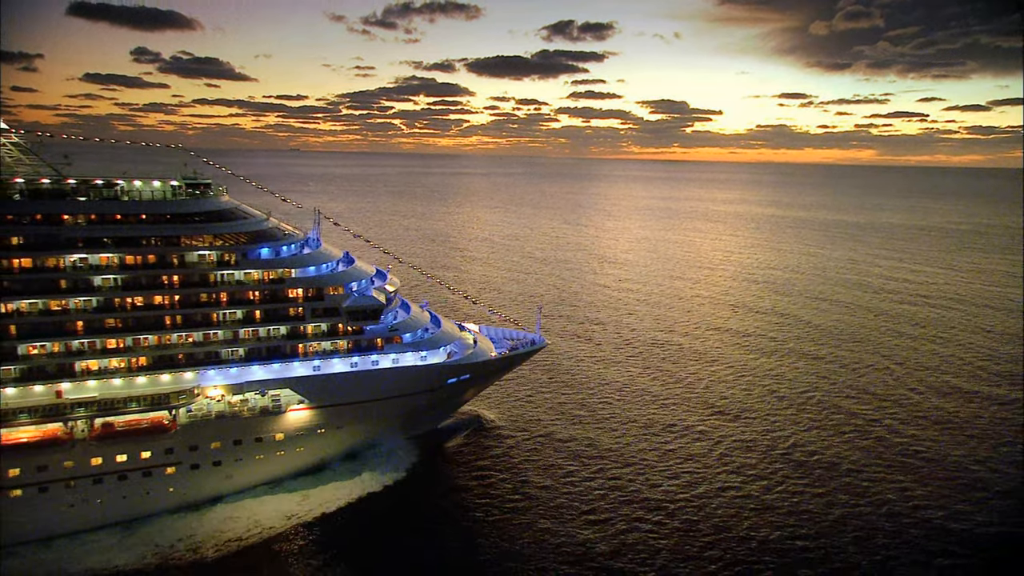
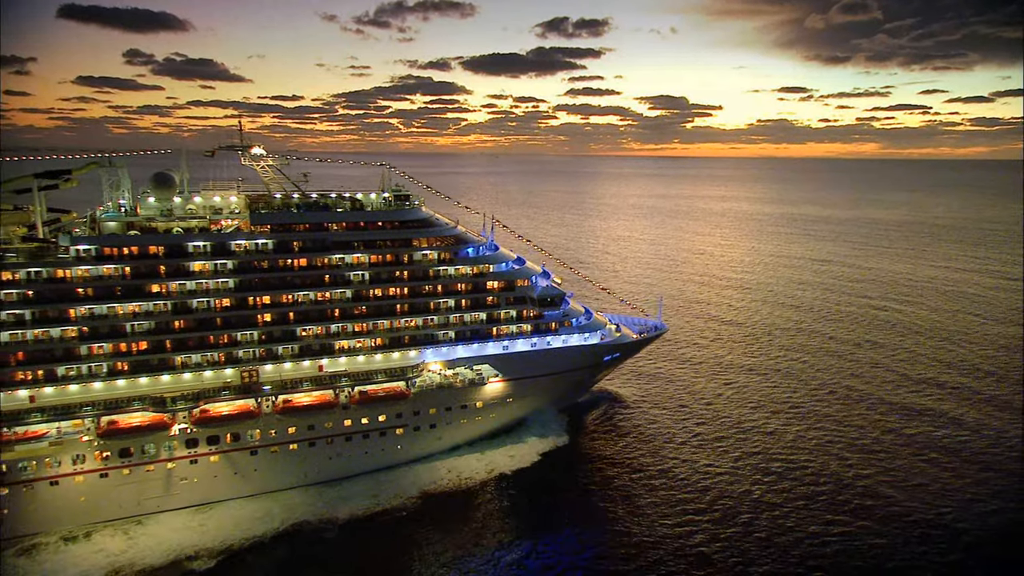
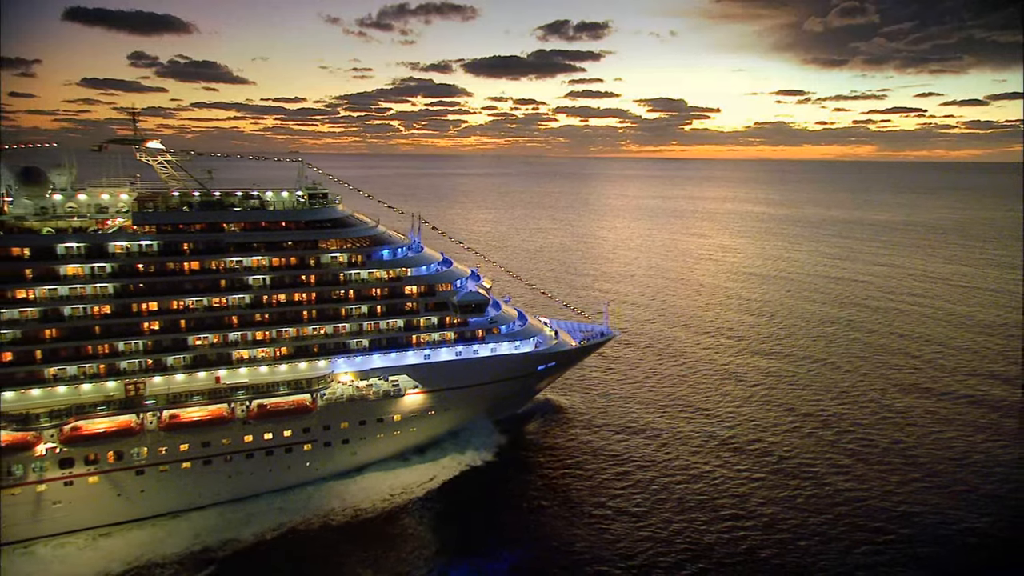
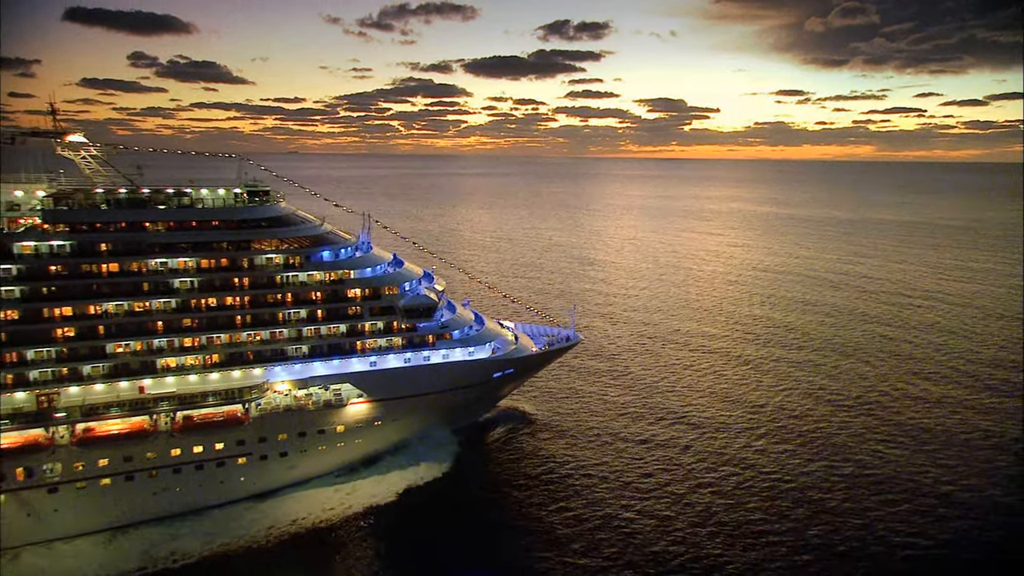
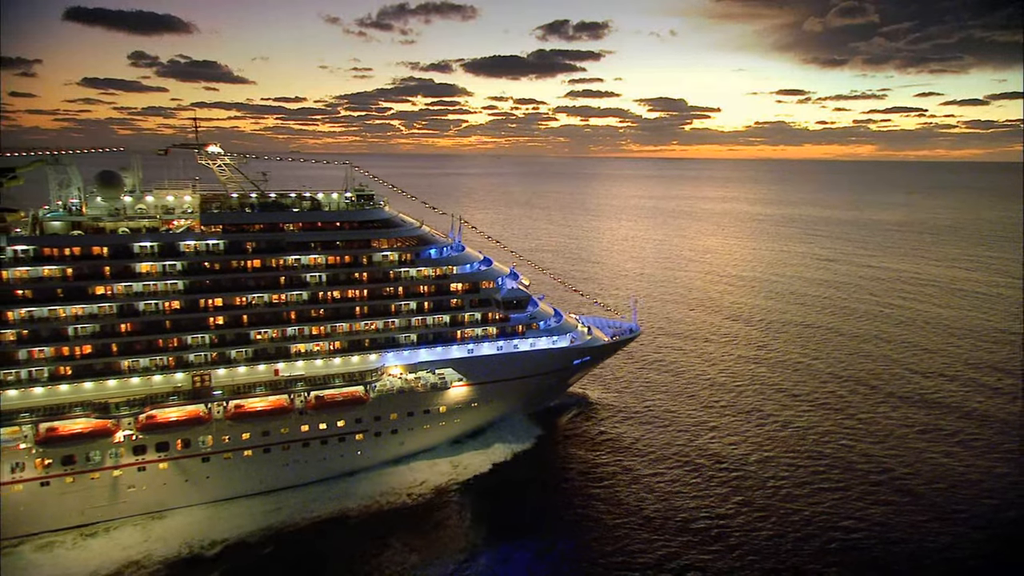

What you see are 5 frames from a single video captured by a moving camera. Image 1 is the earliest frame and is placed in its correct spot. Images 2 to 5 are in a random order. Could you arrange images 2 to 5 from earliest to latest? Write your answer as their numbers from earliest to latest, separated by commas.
4, 3, 5, 2
